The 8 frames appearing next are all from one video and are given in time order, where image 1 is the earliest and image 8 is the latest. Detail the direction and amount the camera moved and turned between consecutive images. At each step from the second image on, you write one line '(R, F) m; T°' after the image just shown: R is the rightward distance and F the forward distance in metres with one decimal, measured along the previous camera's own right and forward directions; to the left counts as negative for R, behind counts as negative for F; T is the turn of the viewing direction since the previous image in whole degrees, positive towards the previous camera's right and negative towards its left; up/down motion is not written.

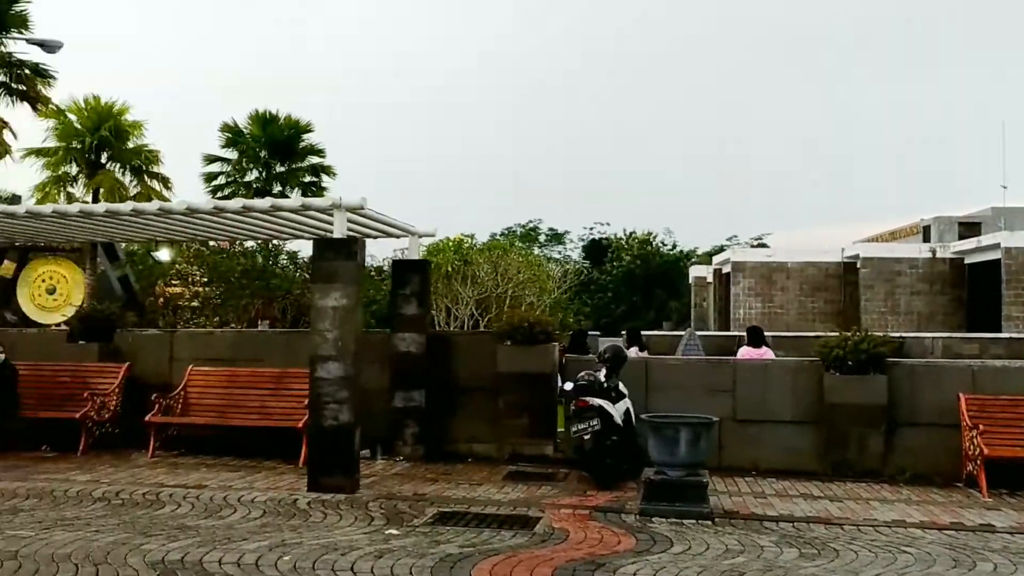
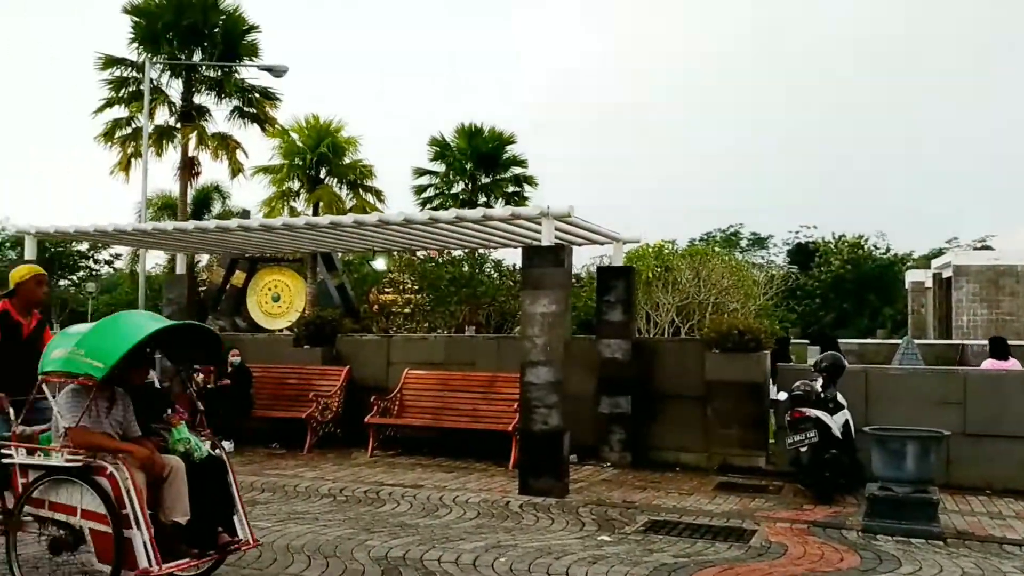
(-0.1, 0.0) m; -11°
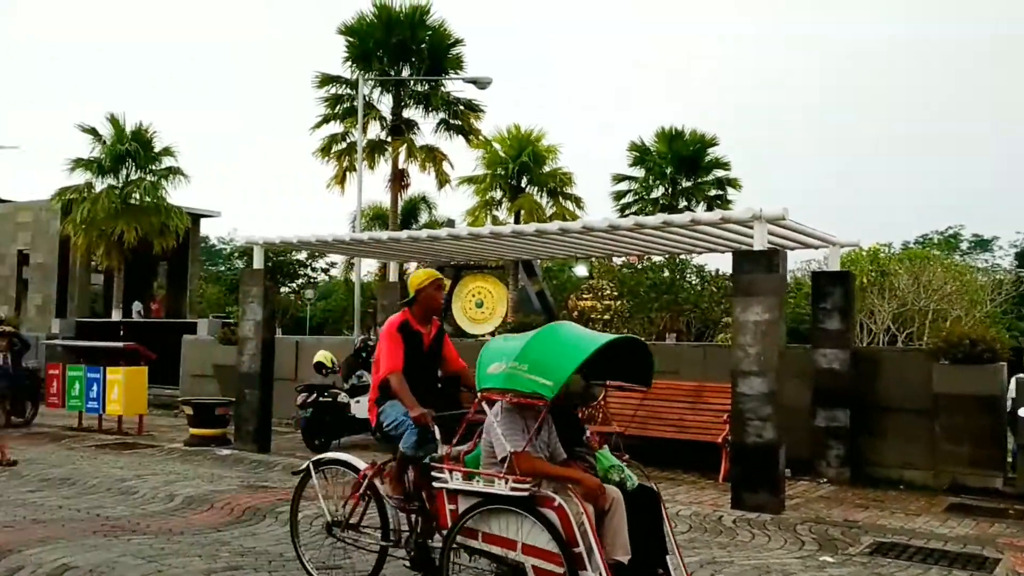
(-0.1, +0.1) m; -11°
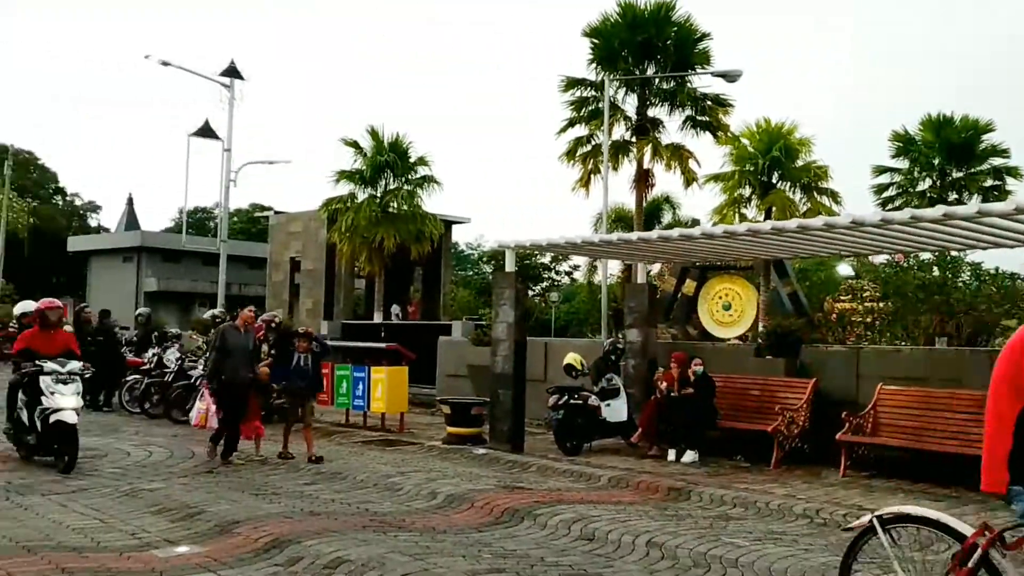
(-0.1, +0.2) m; -14°
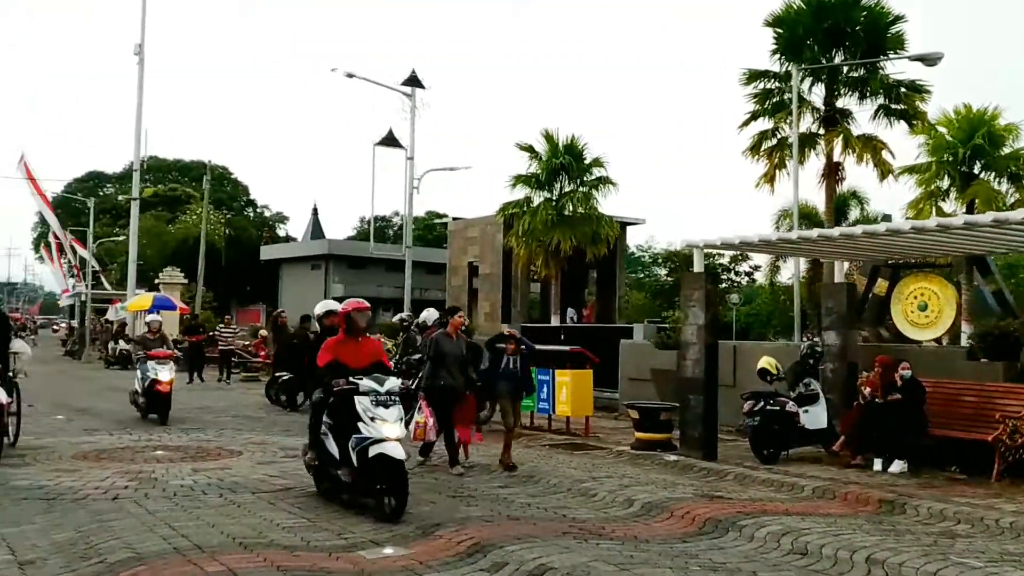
(-0.2, +0.2) m; -10°
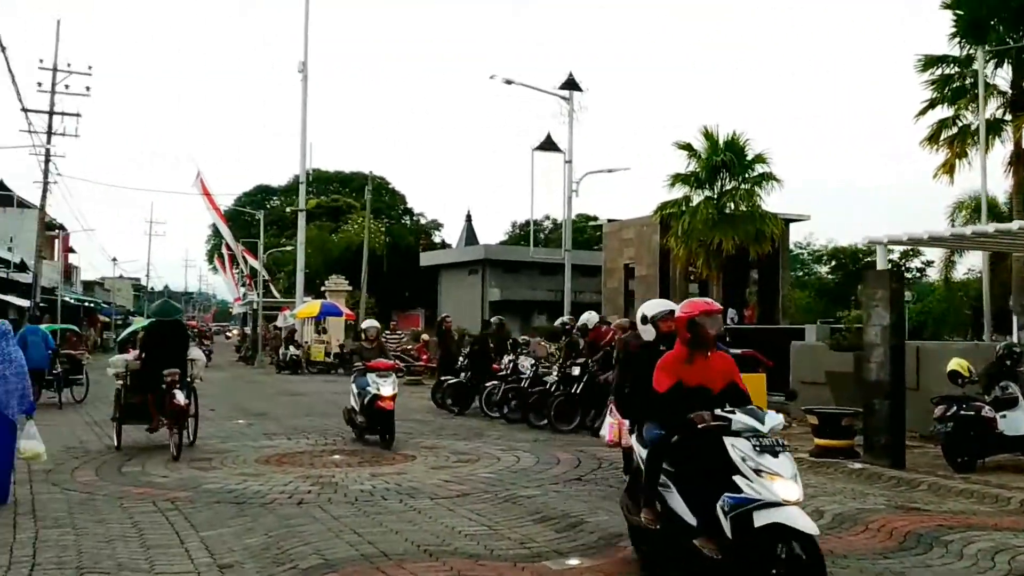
(-0.2, +0.1) m; -9°
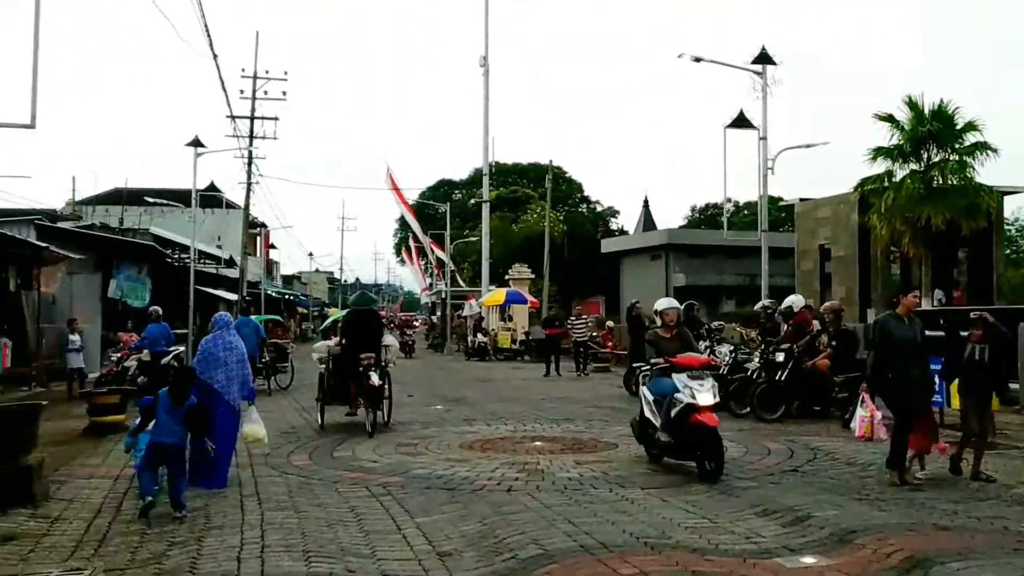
(-0.2, +0.2) m; -10°
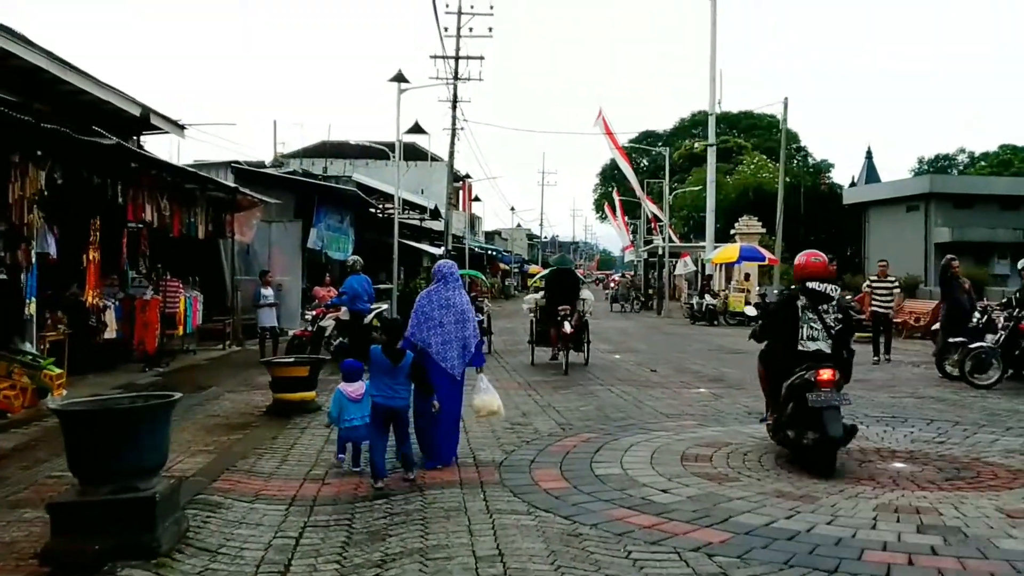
(-1.0, +3.0) m; -11°
